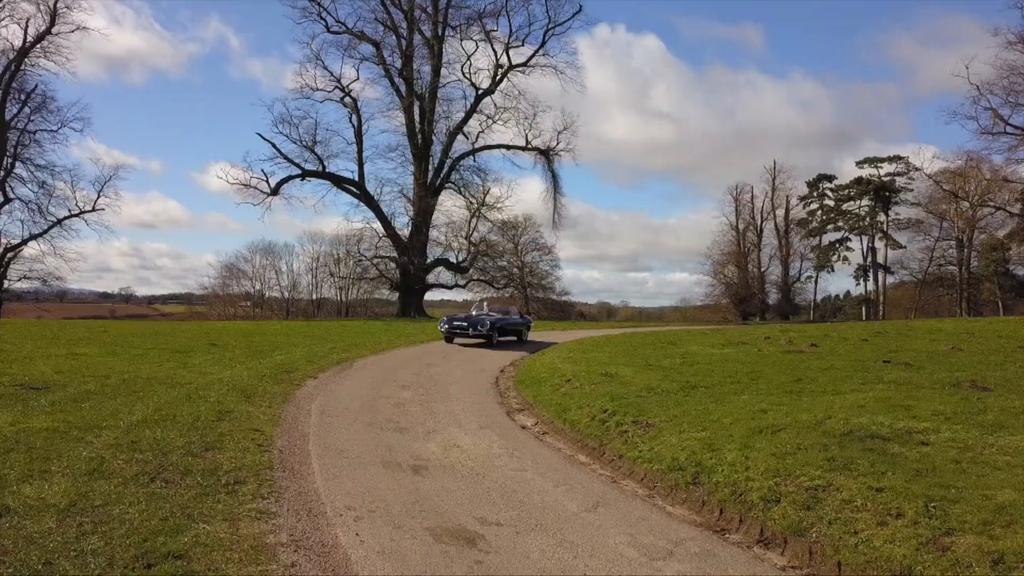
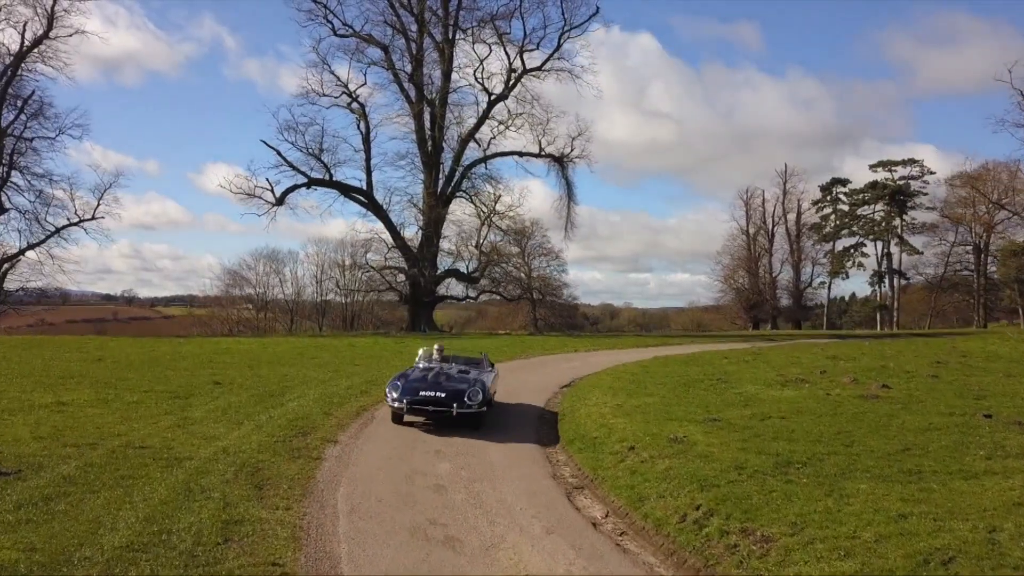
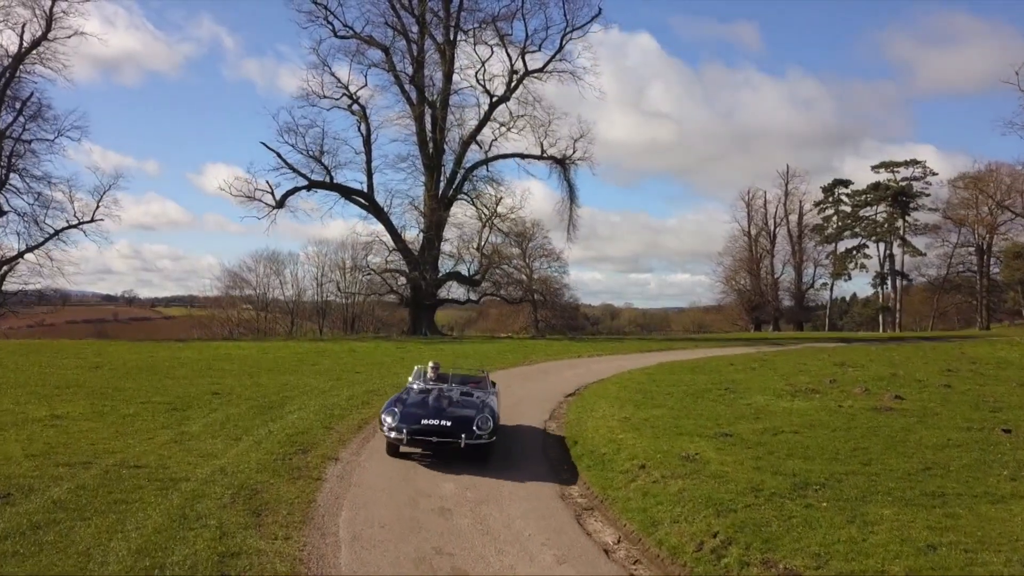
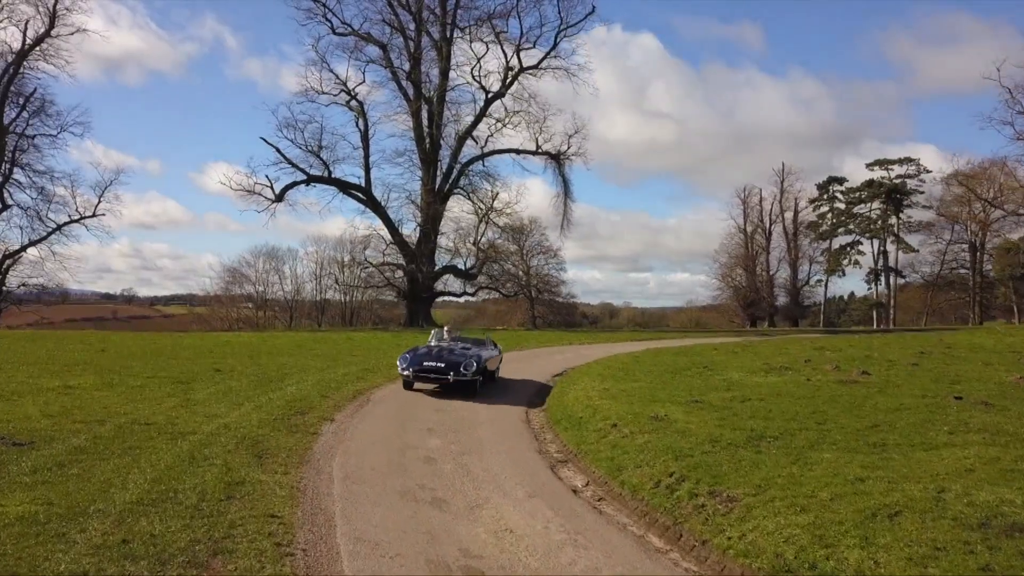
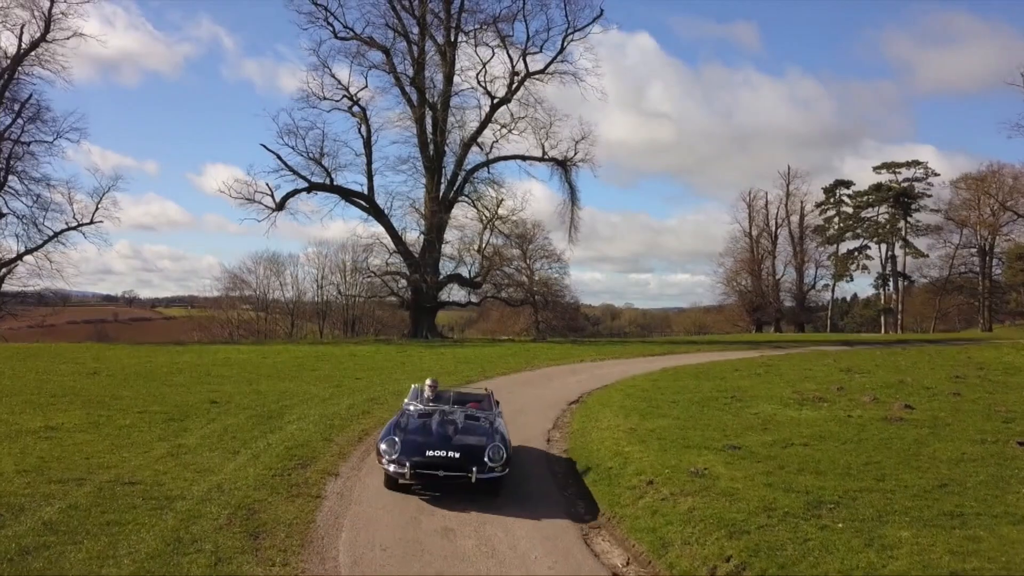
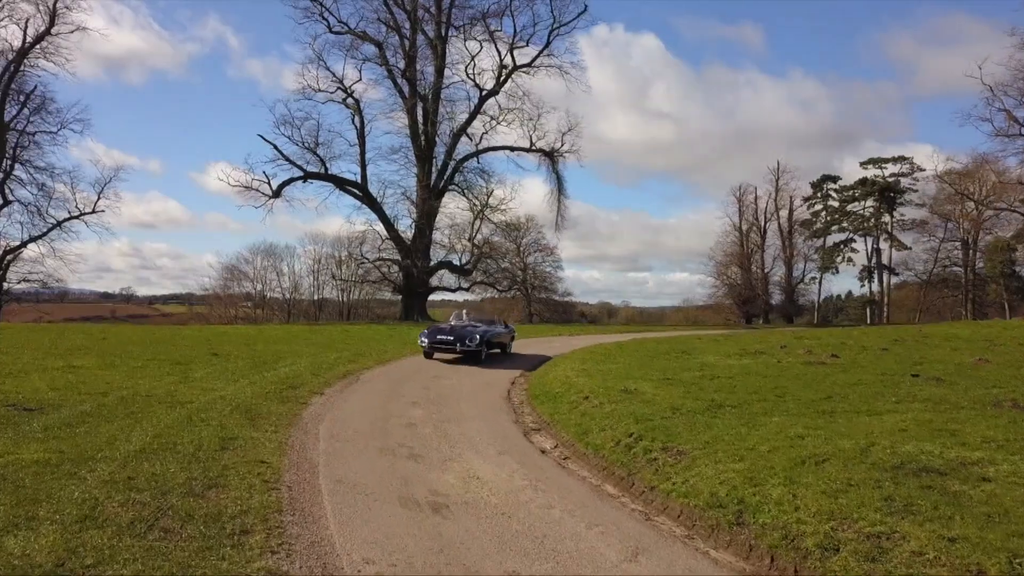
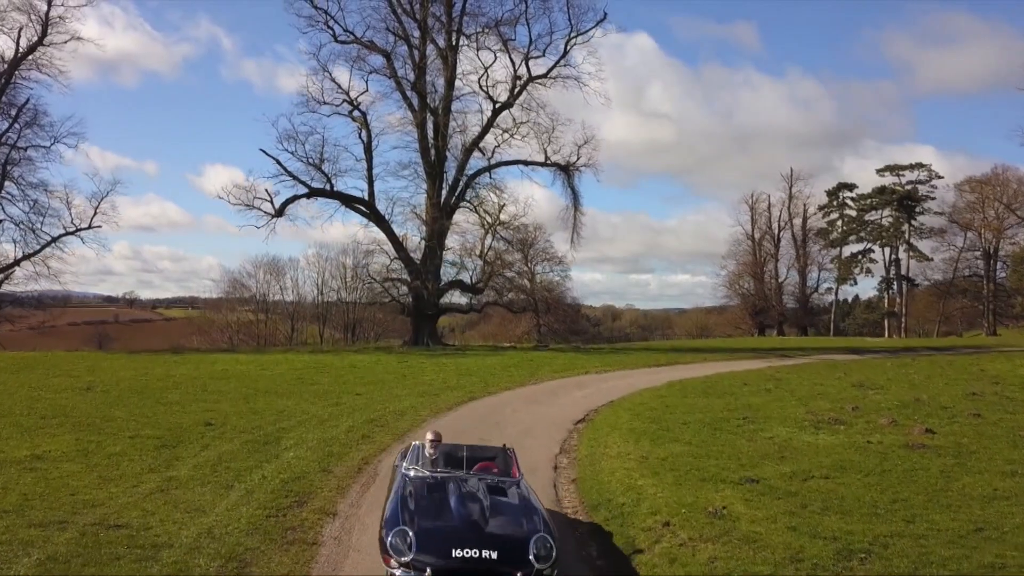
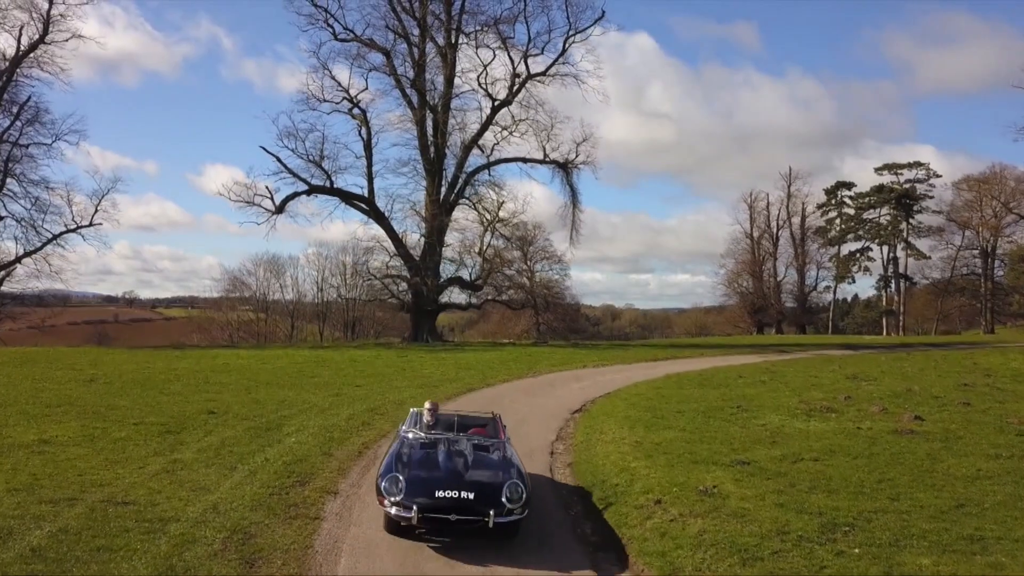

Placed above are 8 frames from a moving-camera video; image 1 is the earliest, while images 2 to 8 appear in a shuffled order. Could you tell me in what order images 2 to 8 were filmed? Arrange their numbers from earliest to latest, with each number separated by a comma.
6, 4, 2, 3, 5, 8, 7
